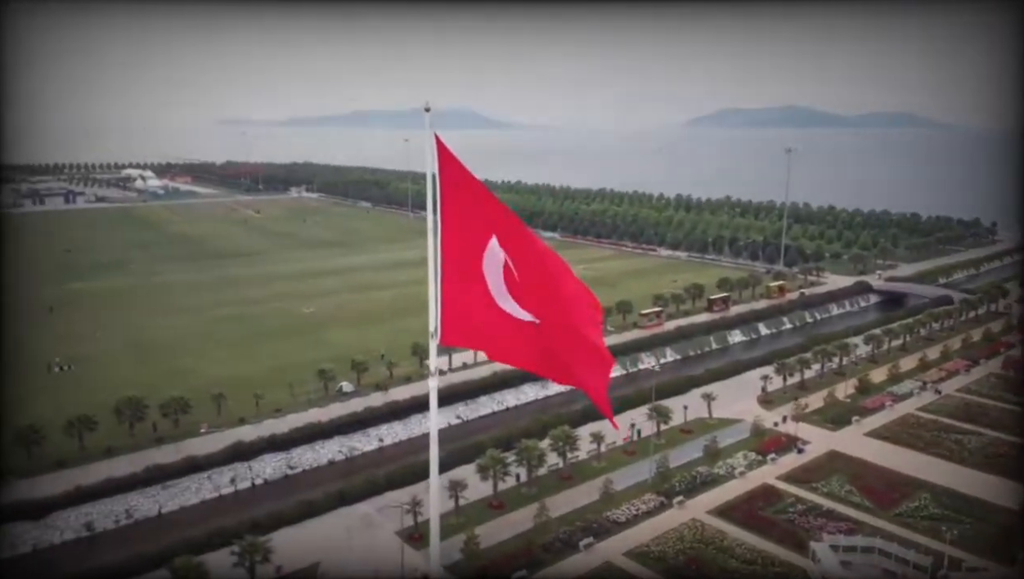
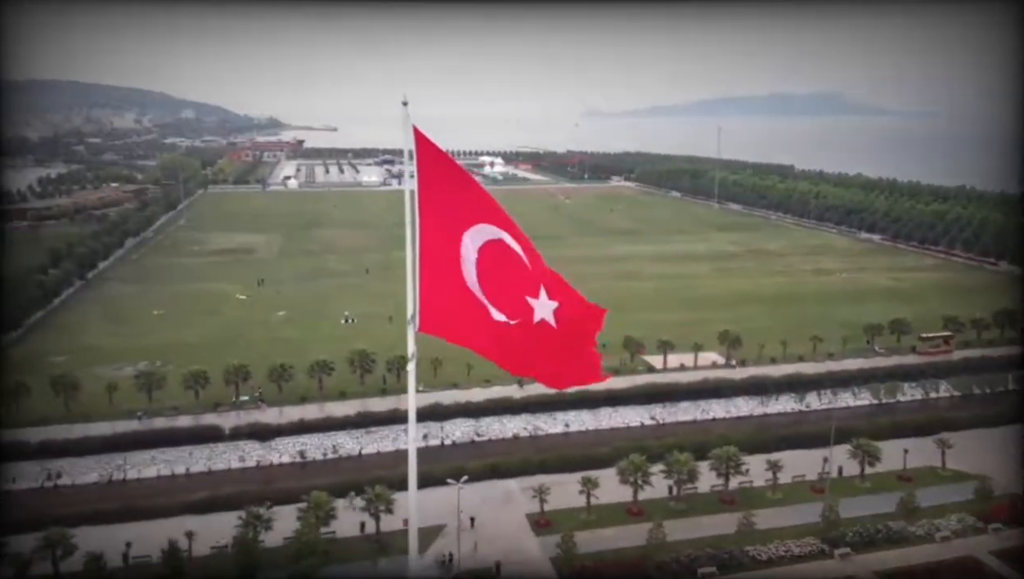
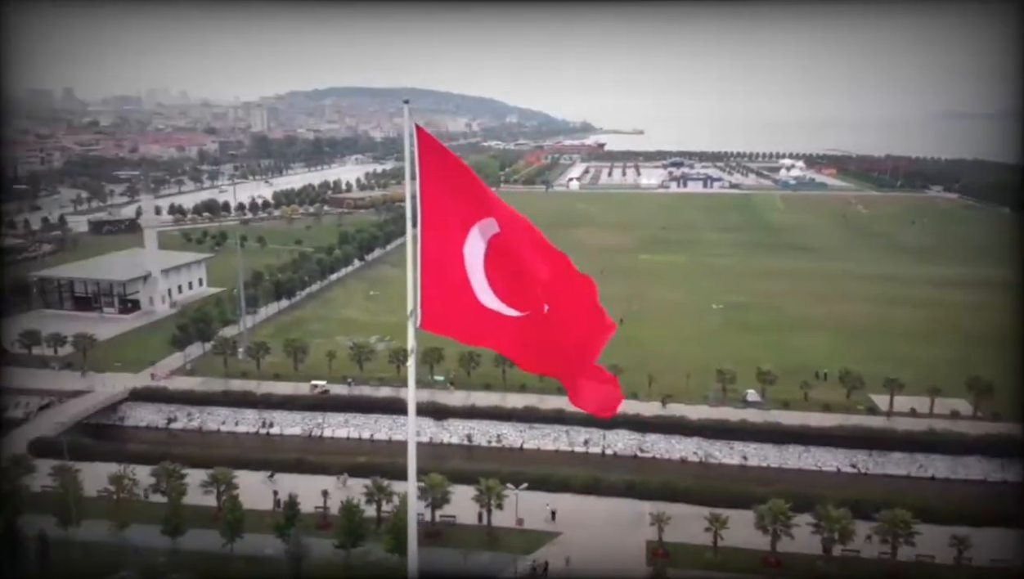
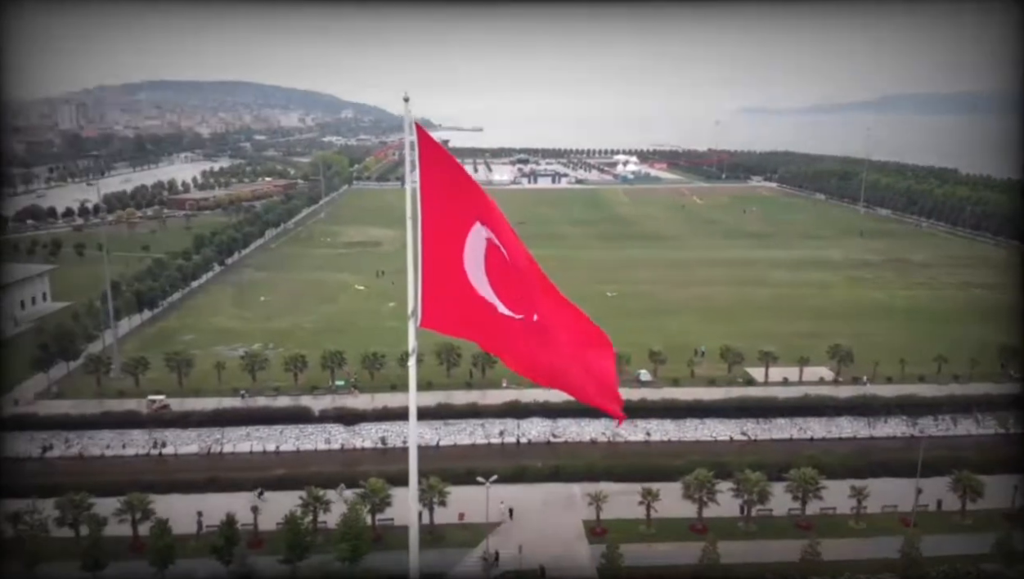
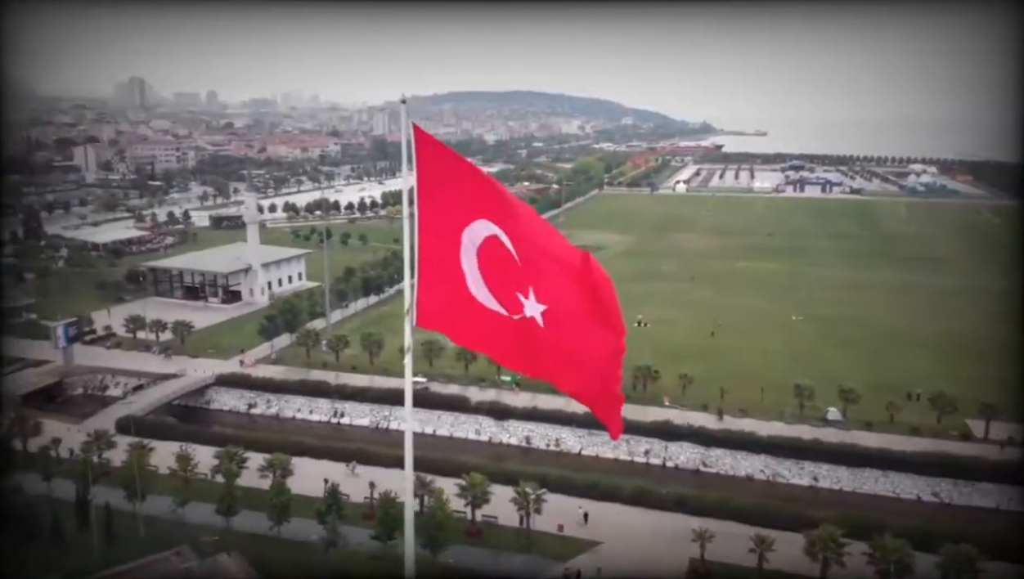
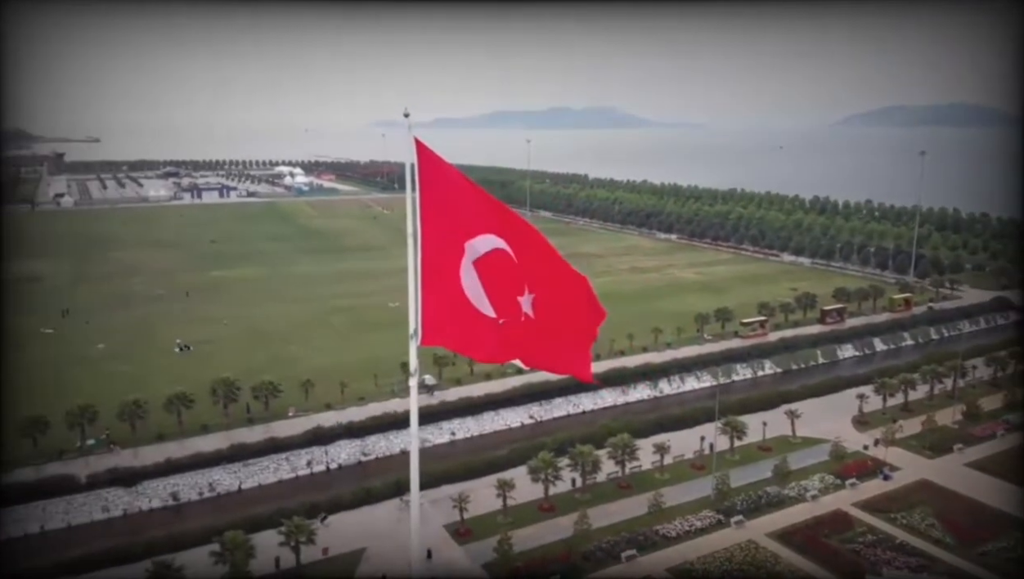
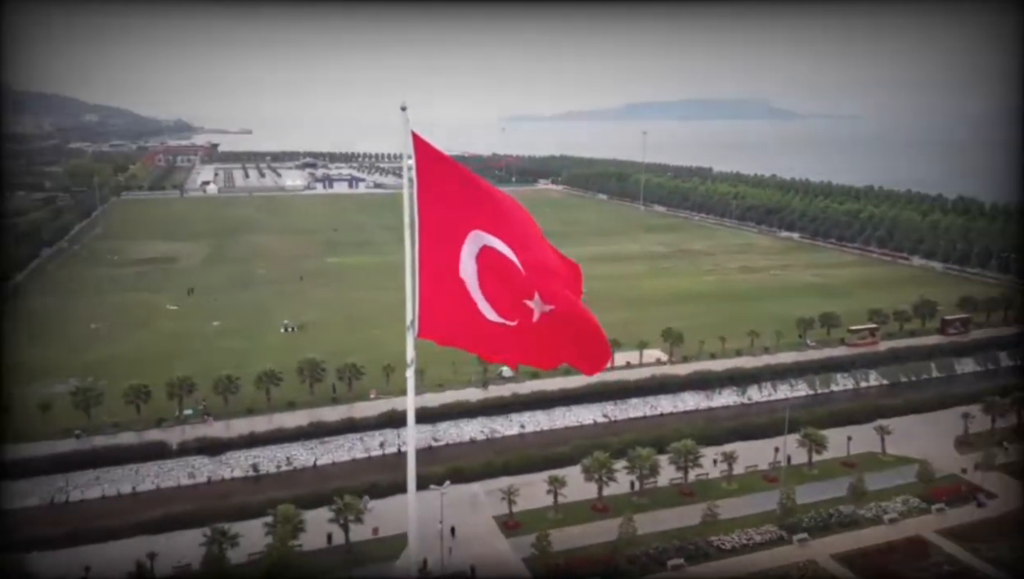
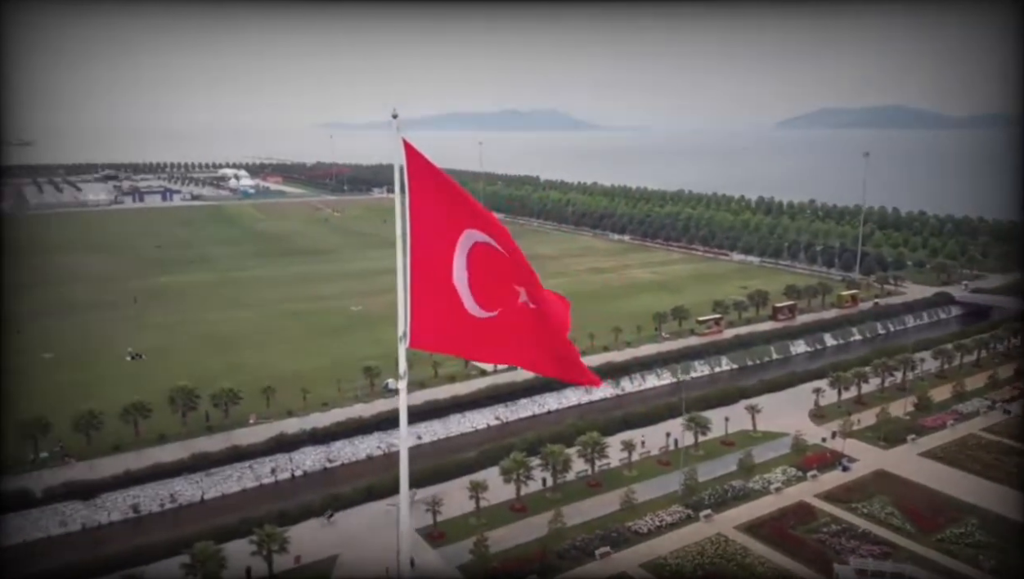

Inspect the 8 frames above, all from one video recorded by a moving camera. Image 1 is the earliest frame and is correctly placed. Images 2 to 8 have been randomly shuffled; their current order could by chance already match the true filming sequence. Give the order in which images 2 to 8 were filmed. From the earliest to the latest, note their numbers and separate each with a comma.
8, 6, 7, 2, 4, 3, 5
